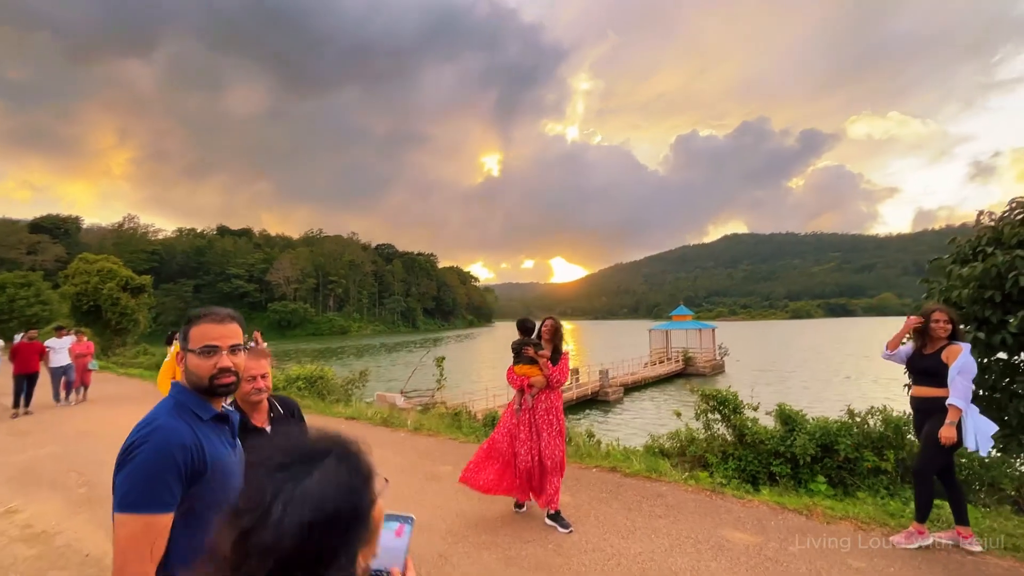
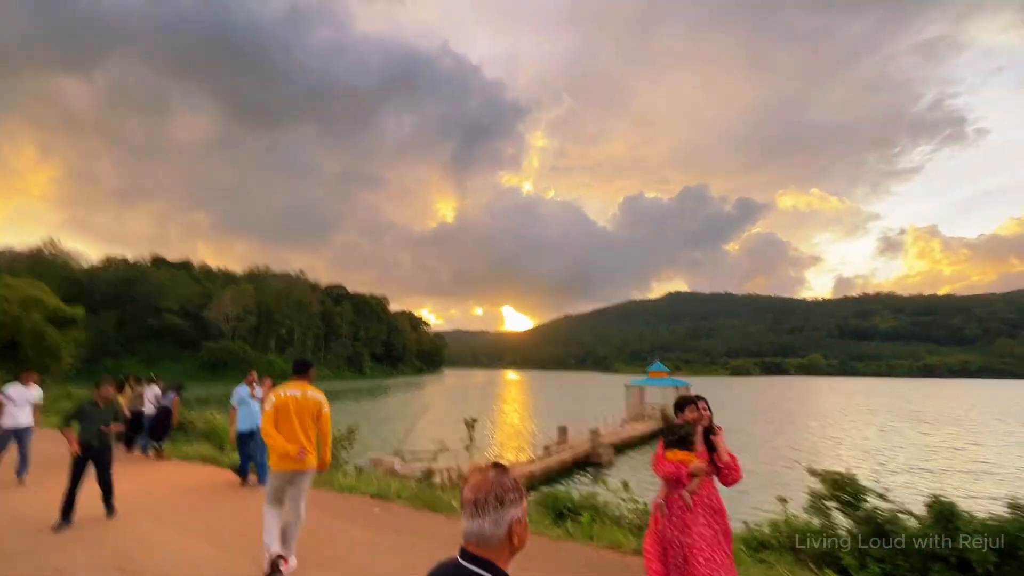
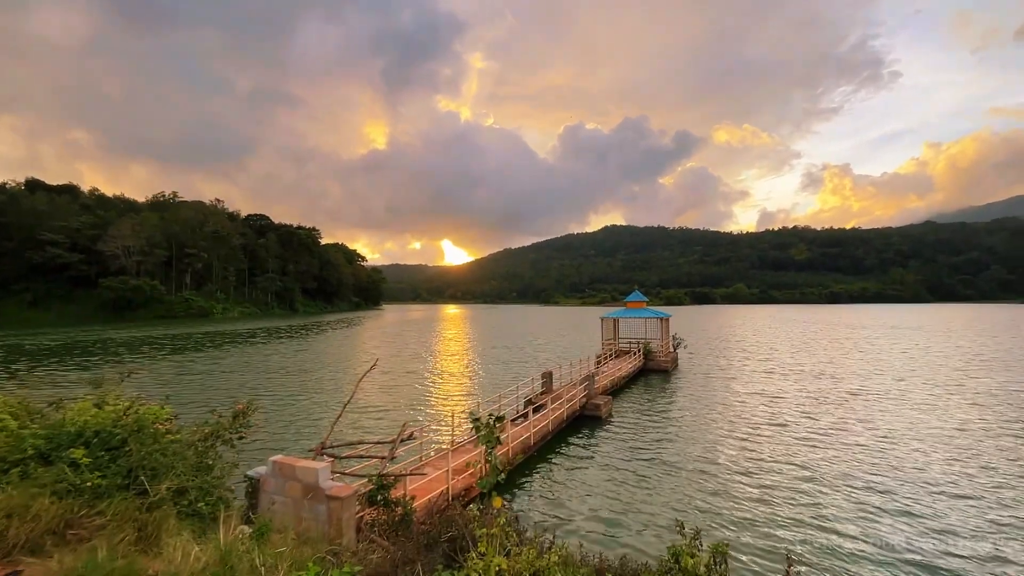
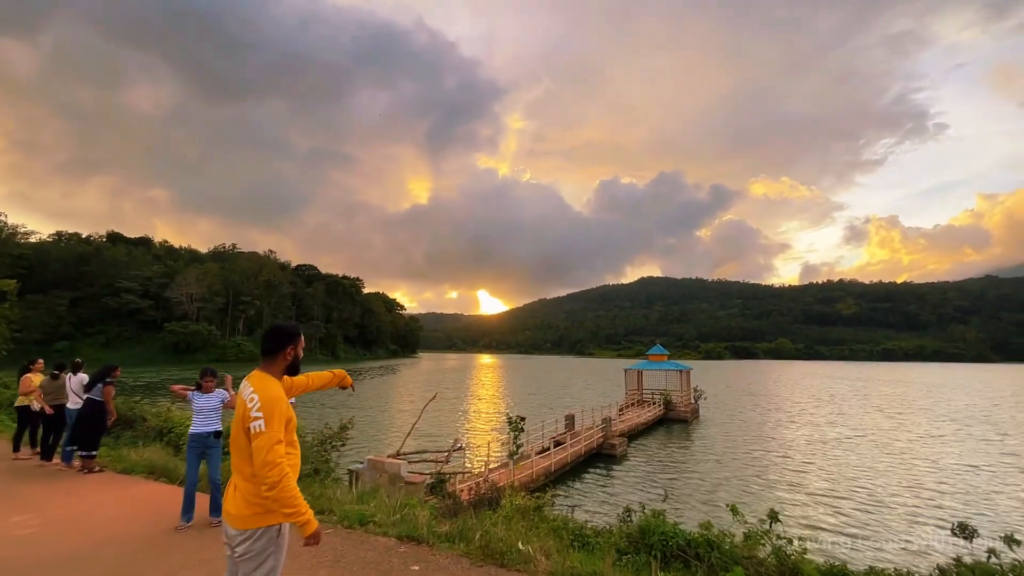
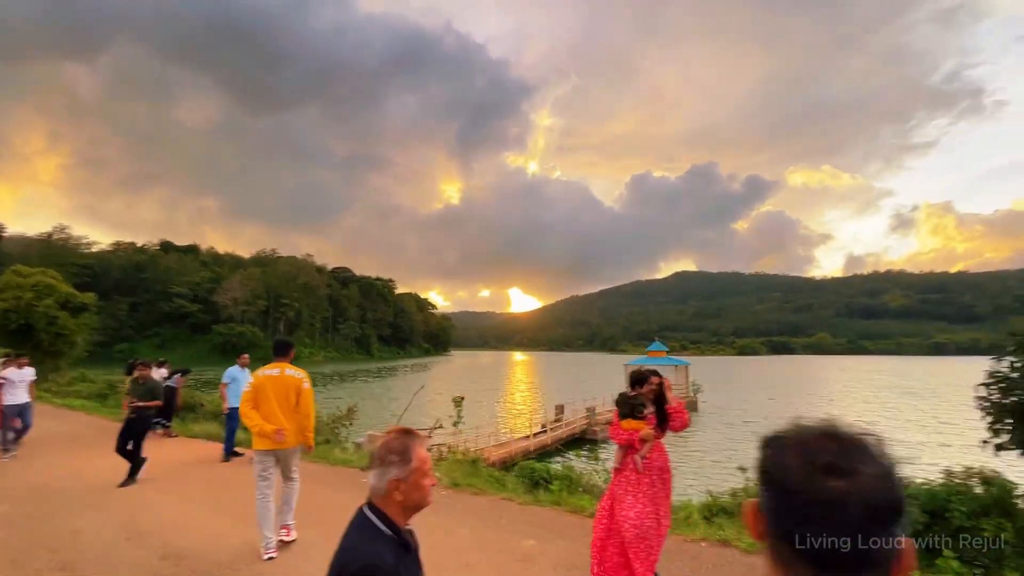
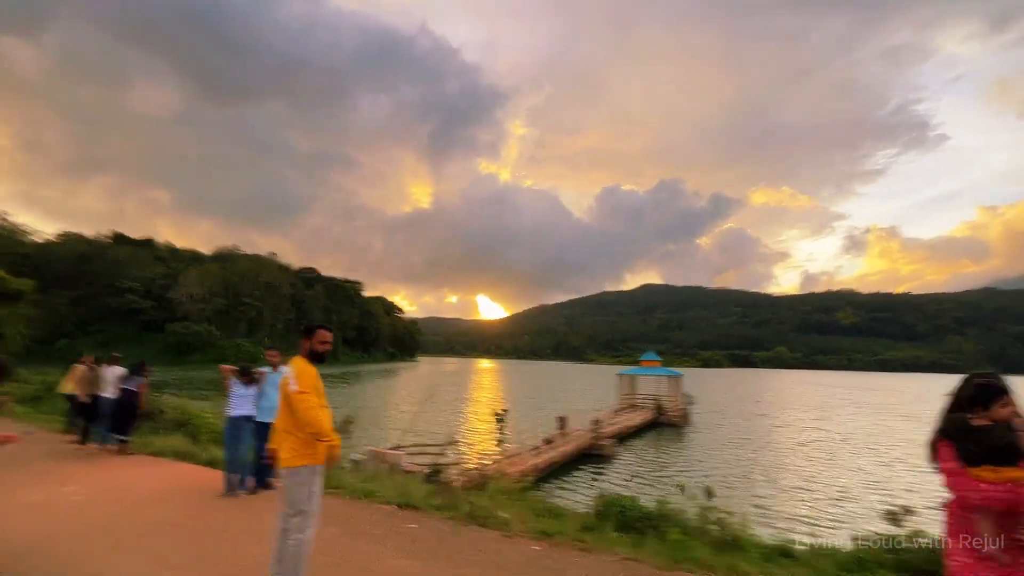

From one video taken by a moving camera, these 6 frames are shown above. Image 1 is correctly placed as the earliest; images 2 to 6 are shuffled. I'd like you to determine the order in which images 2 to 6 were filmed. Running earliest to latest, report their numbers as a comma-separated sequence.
5, 2, 6, 4, 3
